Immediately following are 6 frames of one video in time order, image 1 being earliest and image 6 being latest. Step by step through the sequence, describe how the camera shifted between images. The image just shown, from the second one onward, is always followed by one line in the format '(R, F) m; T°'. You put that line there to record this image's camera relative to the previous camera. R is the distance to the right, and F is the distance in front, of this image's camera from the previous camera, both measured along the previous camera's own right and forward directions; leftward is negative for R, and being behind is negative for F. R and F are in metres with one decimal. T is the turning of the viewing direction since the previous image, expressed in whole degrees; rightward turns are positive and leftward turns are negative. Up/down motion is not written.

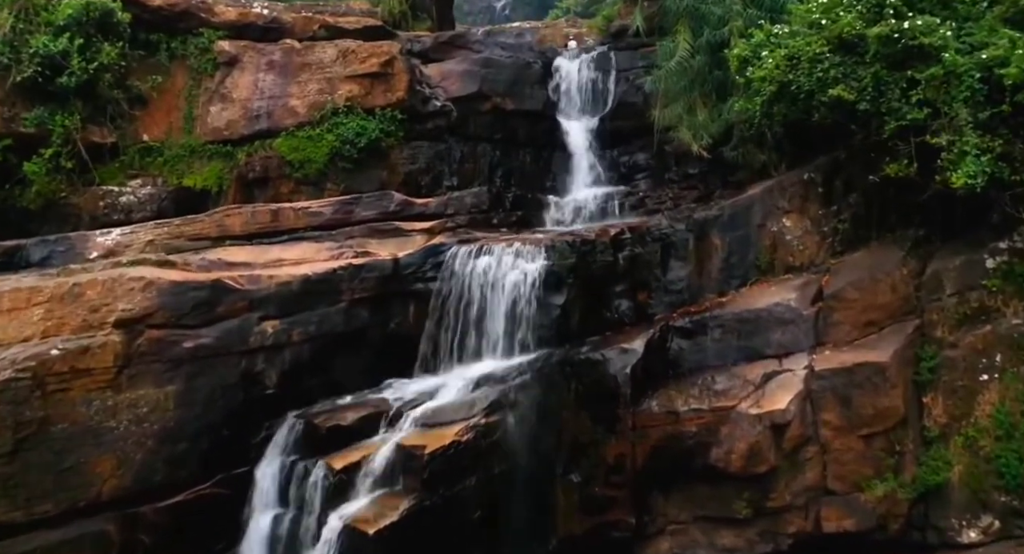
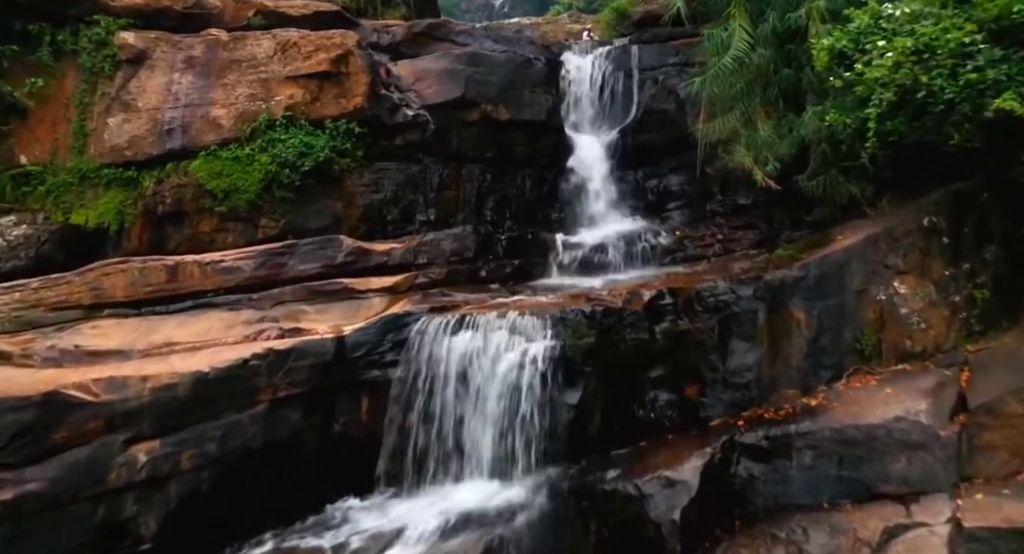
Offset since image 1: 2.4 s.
(+0.1, +2.7) m; 0°
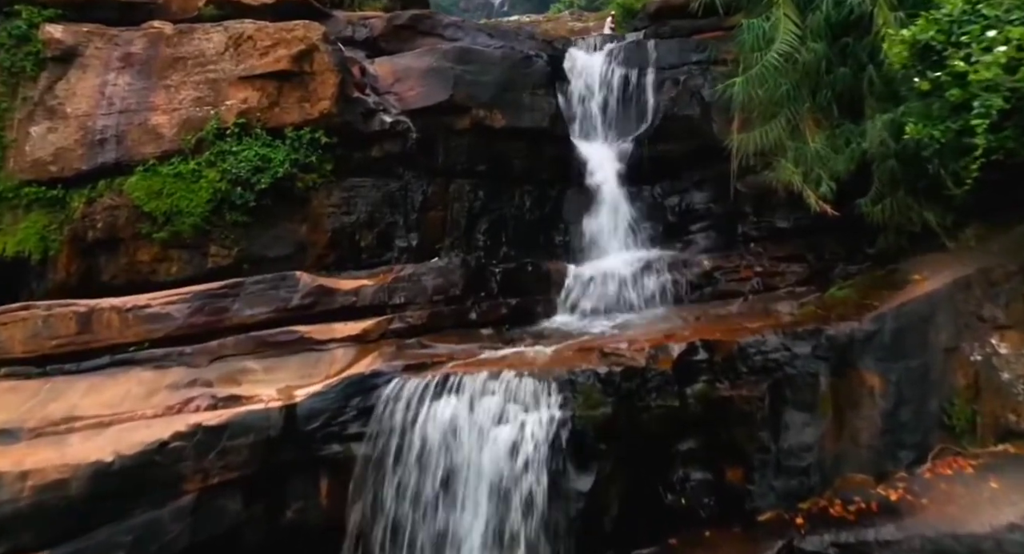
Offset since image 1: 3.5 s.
(0.0, +1.3) m; 0°
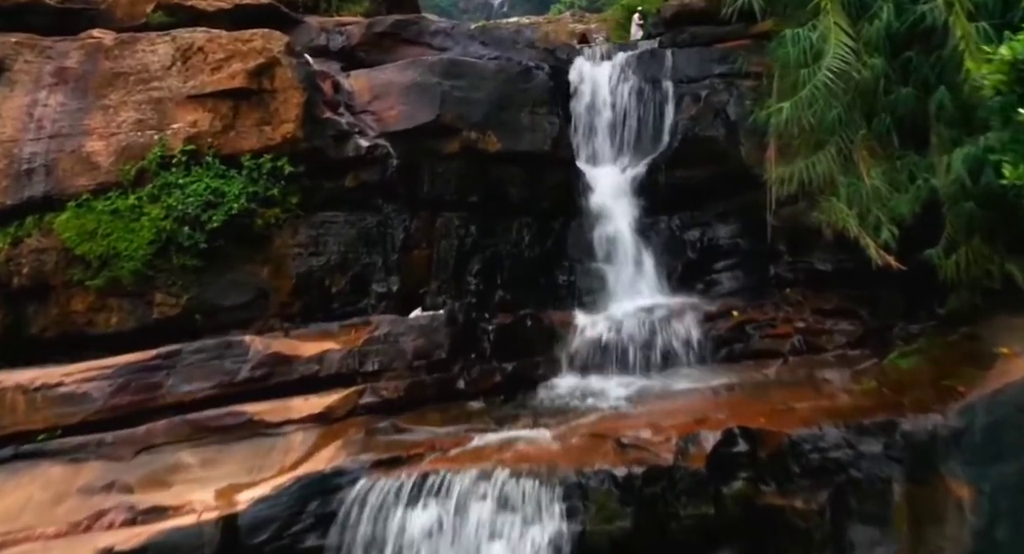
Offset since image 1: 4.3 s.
(0.0, +1.0) m; 0°
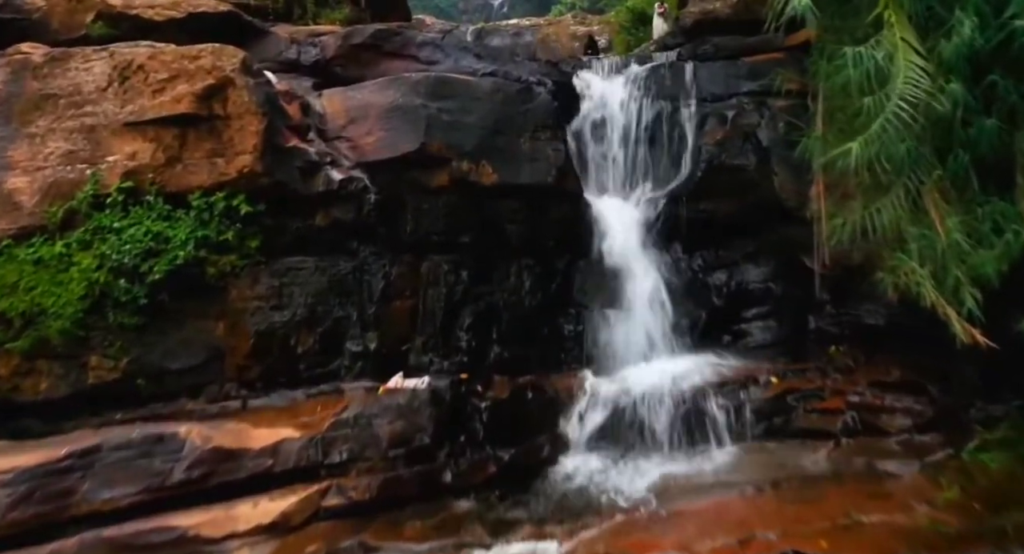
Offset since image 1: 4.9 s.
(0.0, +0.9) m; 0°
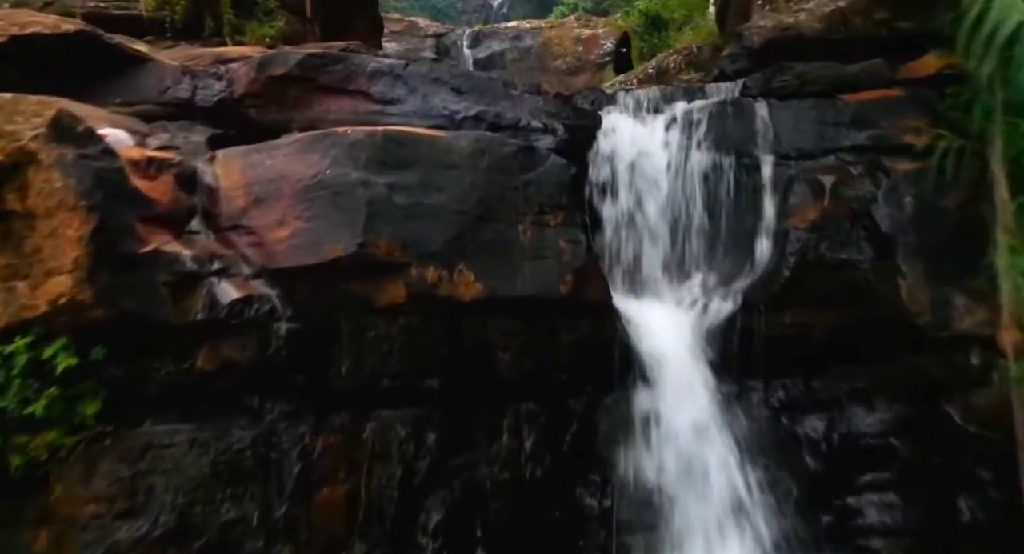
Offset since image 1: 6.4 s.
(+0.1, +2.0) m; 0°
